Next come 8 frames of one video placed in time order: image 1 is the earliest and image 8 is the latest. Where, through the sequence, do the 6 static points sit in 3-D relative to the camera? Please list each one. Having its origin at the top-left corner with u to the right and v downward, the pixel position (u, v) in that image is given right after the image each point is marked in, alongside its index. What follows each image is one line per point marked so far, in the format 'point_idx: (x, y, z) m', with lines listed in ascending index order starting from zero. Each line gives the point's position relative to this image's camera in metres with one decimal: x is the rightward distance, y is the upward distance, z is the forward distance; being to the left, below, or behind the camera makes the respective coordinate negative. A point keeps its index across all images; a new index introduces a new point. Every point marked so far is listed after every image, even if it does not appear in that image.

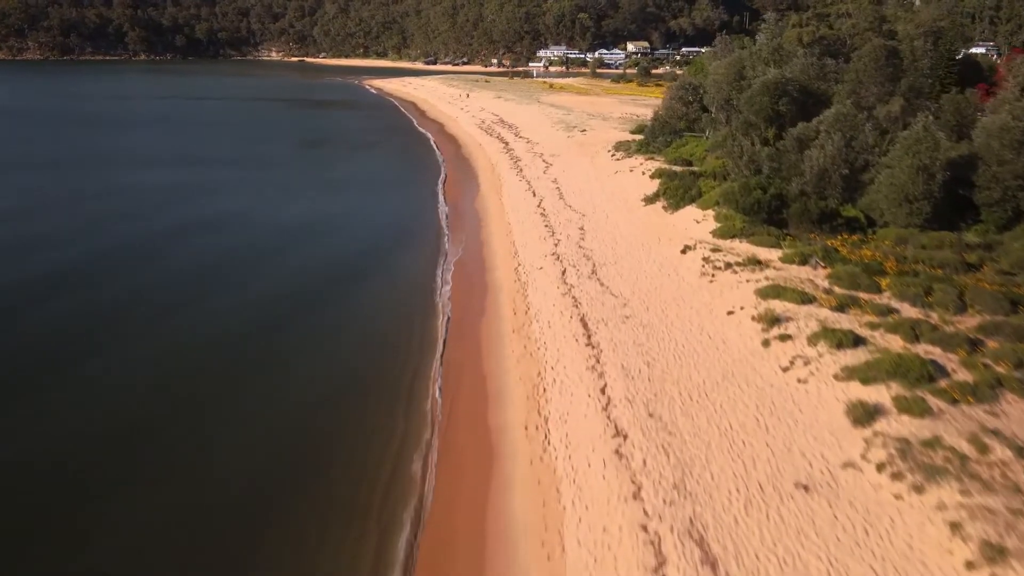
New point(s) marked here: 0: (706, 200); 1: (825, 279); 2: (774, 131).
0: (+3.8, +1.7, +15.1) m
1: (+4.6, +0.1, +11.1) m
2: (+6.9, +4.2, +20.1) m
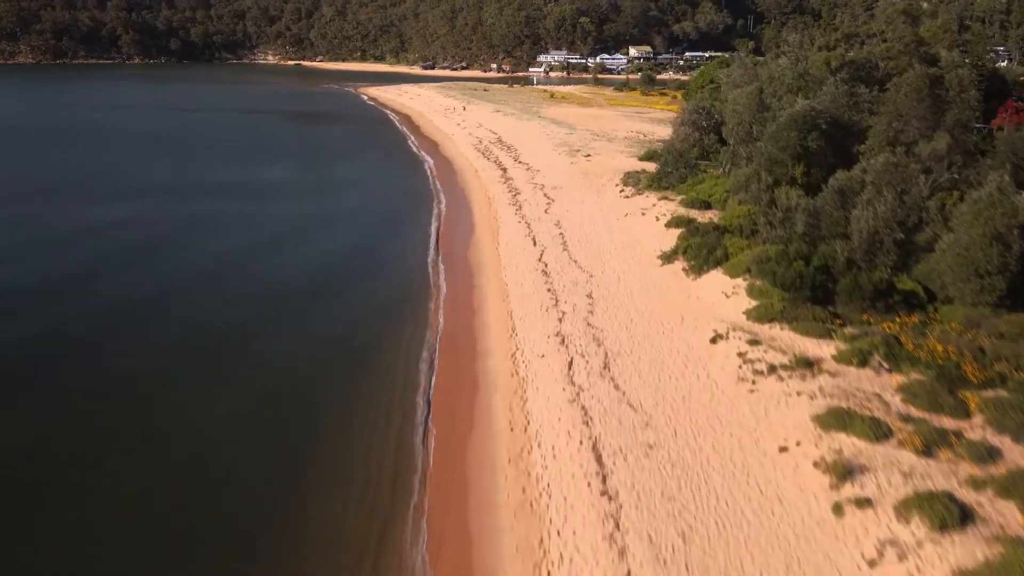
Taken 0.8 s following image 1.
0: (+3.8, +0.4, +12.9) m
1: (+4.5, -1.2, +8.9) m
2: (+6.9, +2.8, +18.0) m
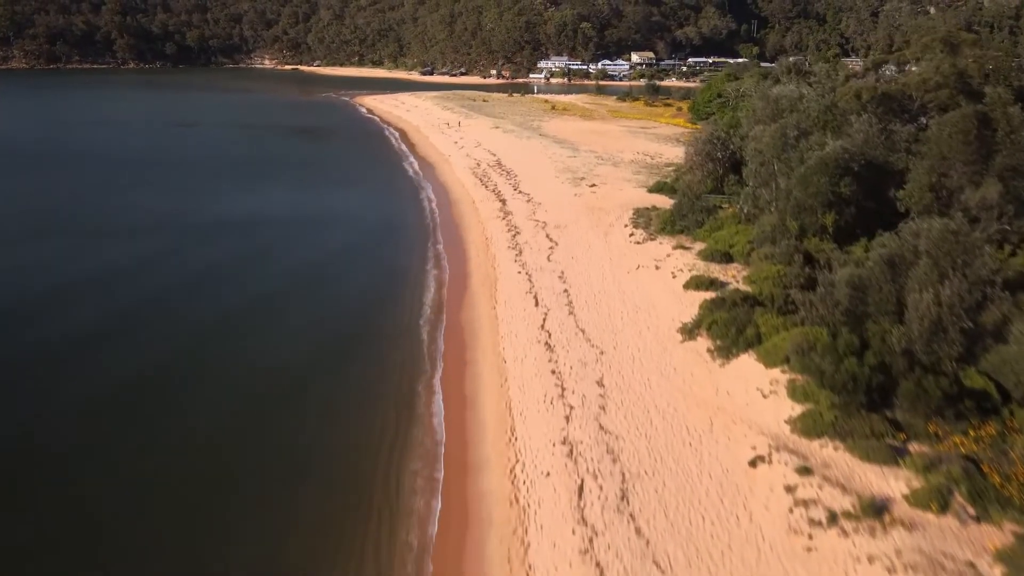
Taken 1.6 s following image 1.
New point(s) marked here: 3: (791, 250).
0: (+3.8, -0.9, +11.1) m
1: (+4.5, -2.6, +7.1) m
2: (+6.9, +1.5, +16.2) m
3: (+5.5, +0.8, +15.0) m
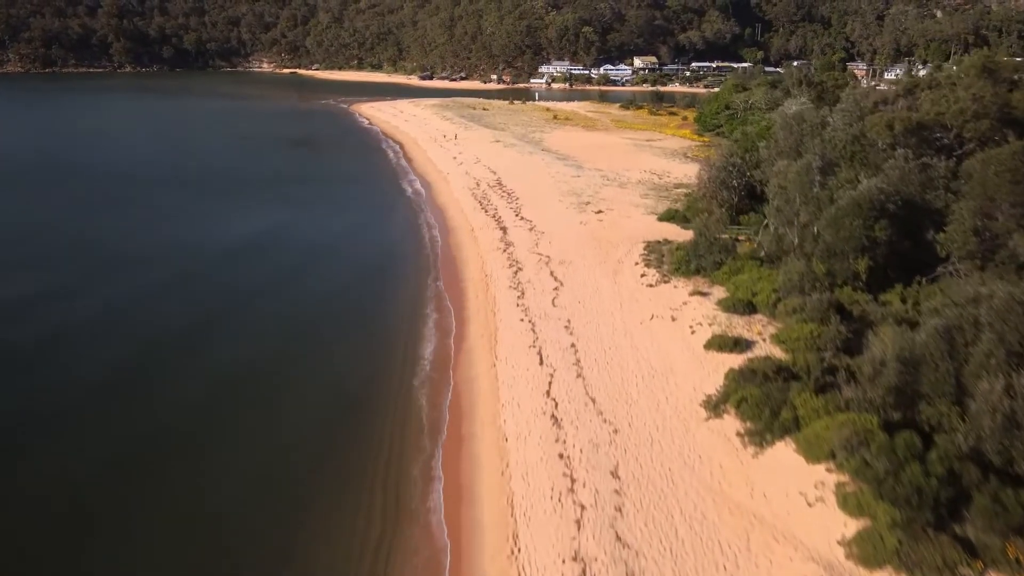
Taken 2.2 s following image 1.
0: (+3.8, -2.0, +9.6) m
1: (+4.5, -3.6, +5.6) m
2: (+6.9, +0.5, +14.7) m
3: (+5.6, -0.2, +13.6) m
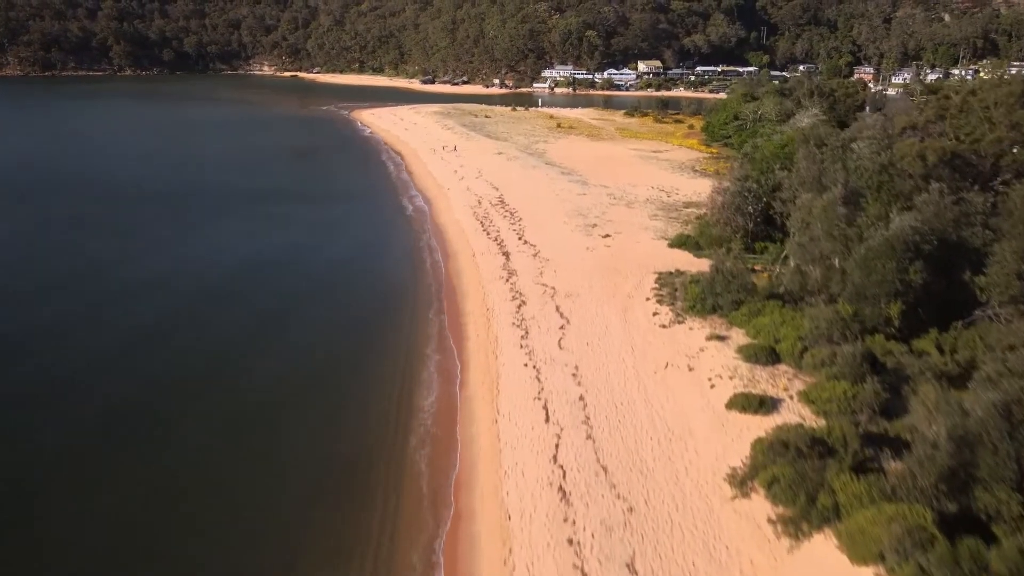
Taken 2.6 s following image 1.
0: (+3.9, -2.8, +8.5) m
1: (+4.6, -4.4, +4.5) m
2: (+7.0, -0.4, +13.5) m
3: (+5.6, -1.1, +12.4) m
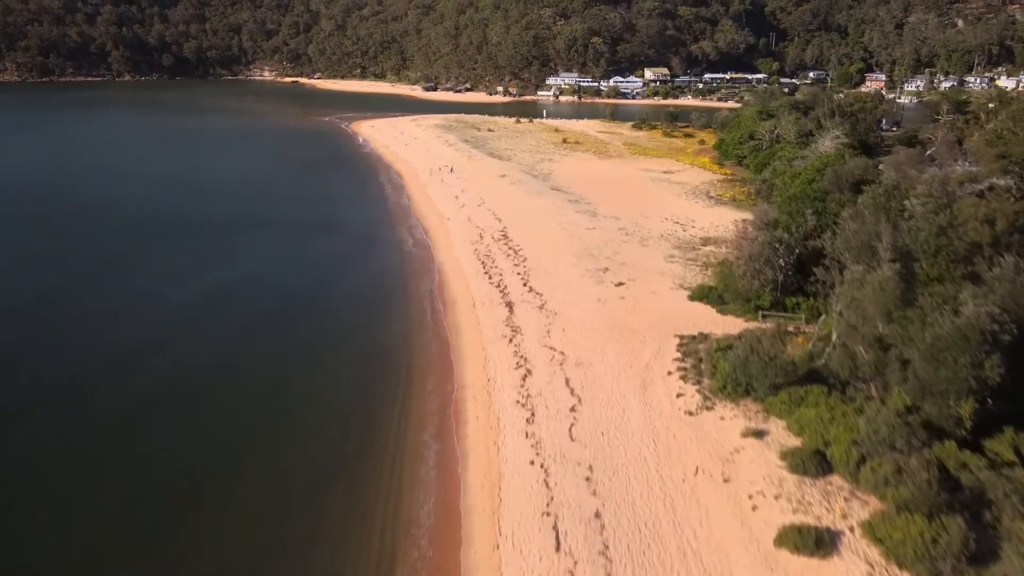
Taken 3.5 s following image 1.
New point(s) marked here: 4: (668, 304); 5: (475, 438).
0: (+3.9, -4.3, +6.4) m
1: (+4.6, -5.9, +2.4) m
2: (+7.0, -1.9, +11.5) m
3: (+5.7, -2.5, +10.4) m
4: (+4.0, -0.4, +19.6) m
5: (-0.7, -2.8, +14.2) m
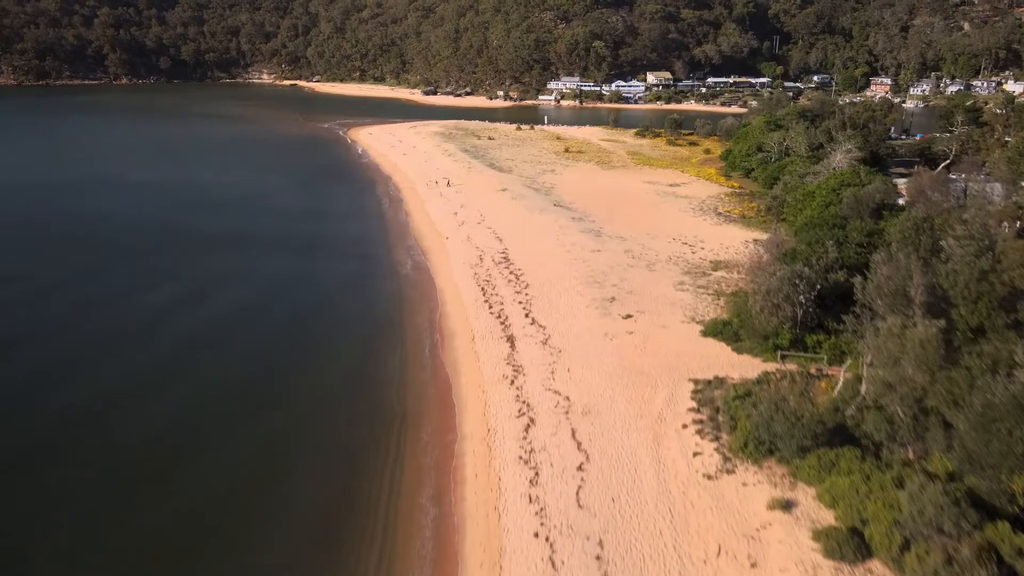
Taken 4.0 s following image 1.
0: (+3.9, -5.1, +5.2) m
1: (+4.6, -6.8, +1.2) m
2: (+7.1, -2.7, +10.3) m
3: (+5.7, -3.4, +9.2) m
4: (+4.1, -1.3, +18.4) m
5: (-0.7, -3.6, +13.1) m
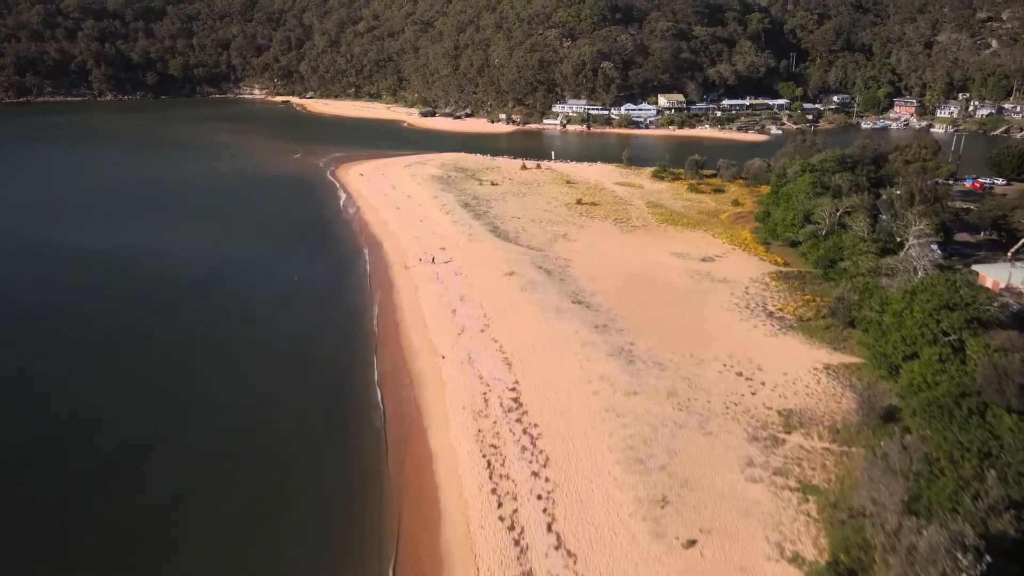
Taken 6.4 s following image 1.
0: (+4.3, -9.2, -0.2) m
1: (+5.0, -10.9, -4.3) m
2: (+7.4, -6.8, +4.8) m
3: (+6.1, -7.5, +3.7) m
4: (+4.4, -5.4, +12.9) m
5: (-0.3, -7.7, +7.6) m
